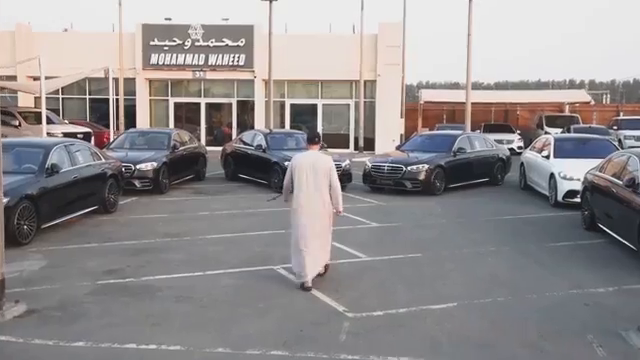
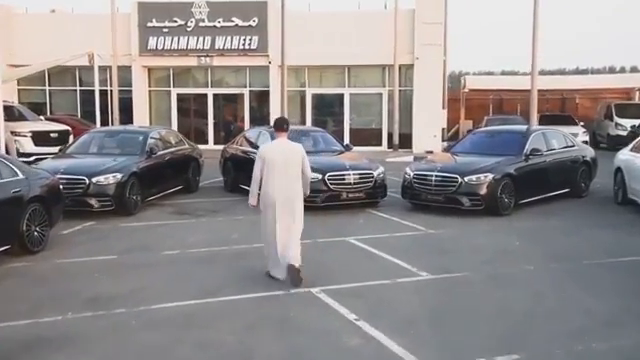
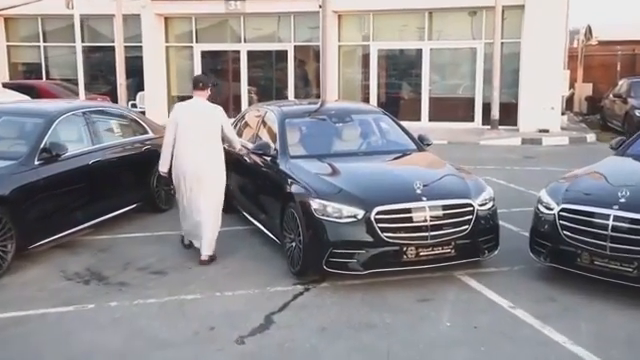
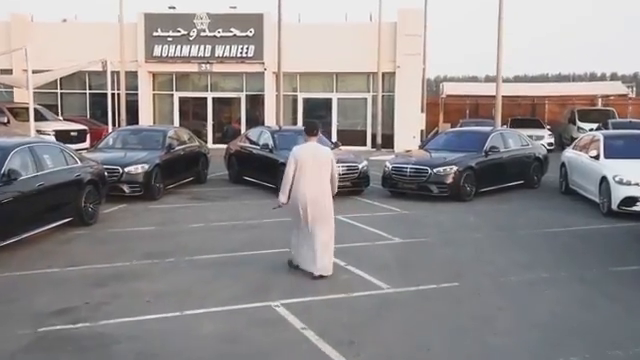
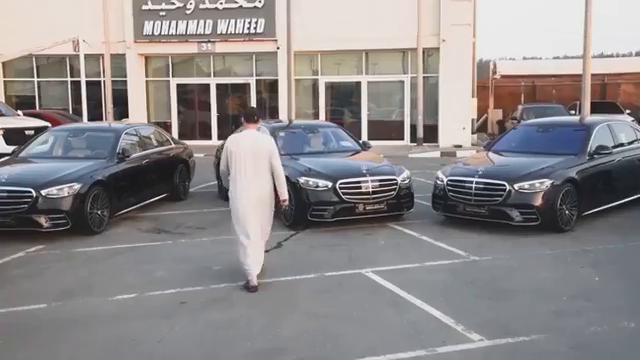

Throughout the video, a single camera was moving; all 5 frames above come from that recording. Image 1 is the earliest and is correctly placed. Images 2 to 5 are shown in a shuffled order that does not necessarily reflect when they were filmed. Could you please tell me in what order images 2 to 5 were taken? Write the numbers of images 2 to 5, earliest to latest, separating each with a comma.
4, 2, 5, 3
